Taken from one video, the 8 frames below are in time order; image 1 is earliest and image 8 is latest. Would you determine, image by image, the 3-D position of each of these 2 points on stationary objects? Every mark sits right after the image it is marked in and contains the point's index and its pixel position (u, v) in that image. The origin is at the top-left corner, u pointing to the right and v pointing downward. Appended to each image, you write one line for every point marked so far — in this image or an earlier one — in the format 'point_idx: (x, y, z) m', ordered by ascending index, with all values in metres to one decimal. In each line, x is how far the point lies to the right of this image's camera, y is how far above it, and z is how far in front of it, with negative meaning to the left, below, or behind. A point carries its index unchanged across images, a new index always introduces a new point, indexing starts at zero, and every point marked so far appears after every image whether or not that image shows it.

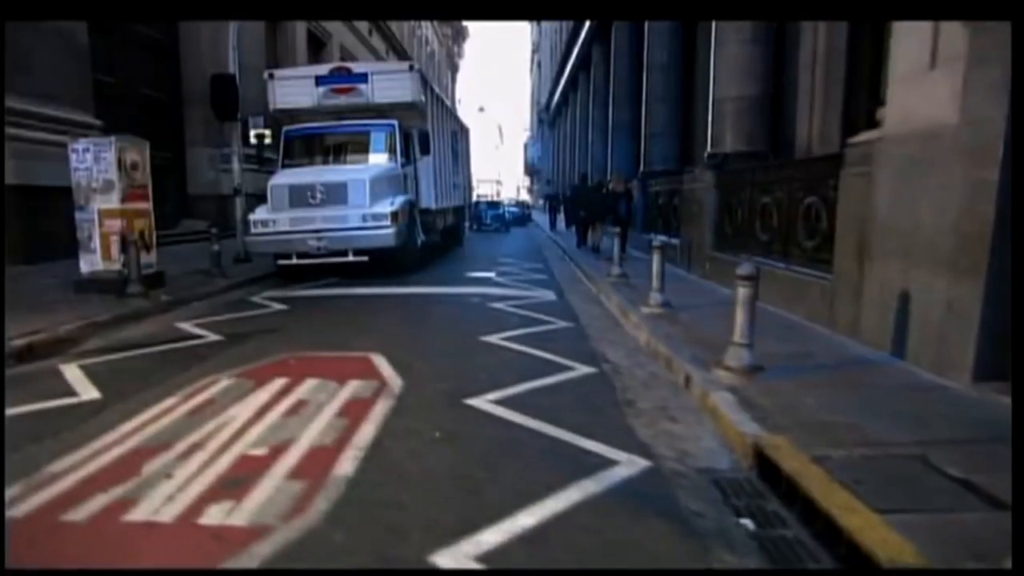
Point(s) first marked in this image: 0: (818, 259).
0: (+4.1, +0.4, +8.1) m
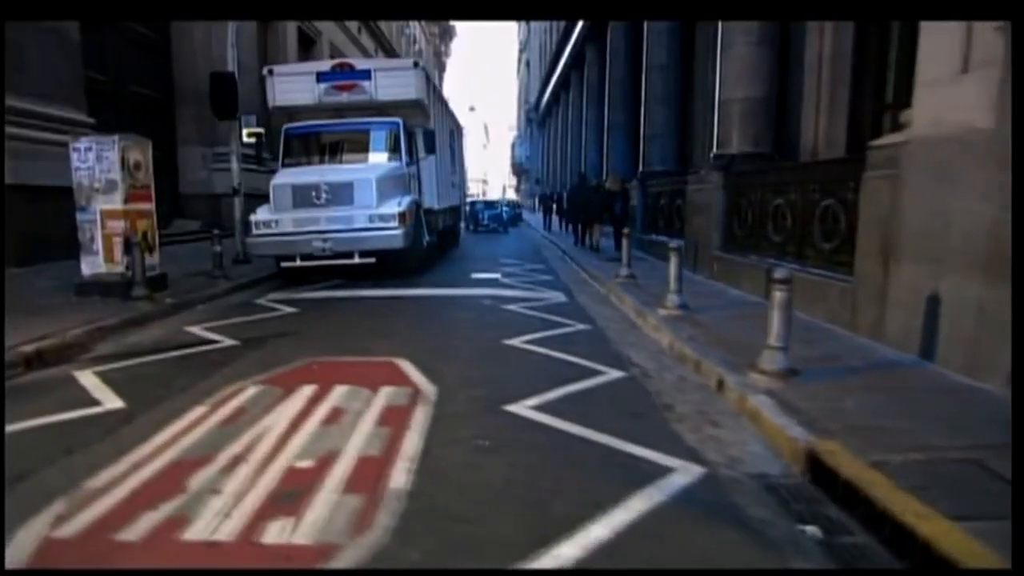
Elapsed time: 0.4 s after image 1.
0: (+4.3, +0.4, +8.1) m
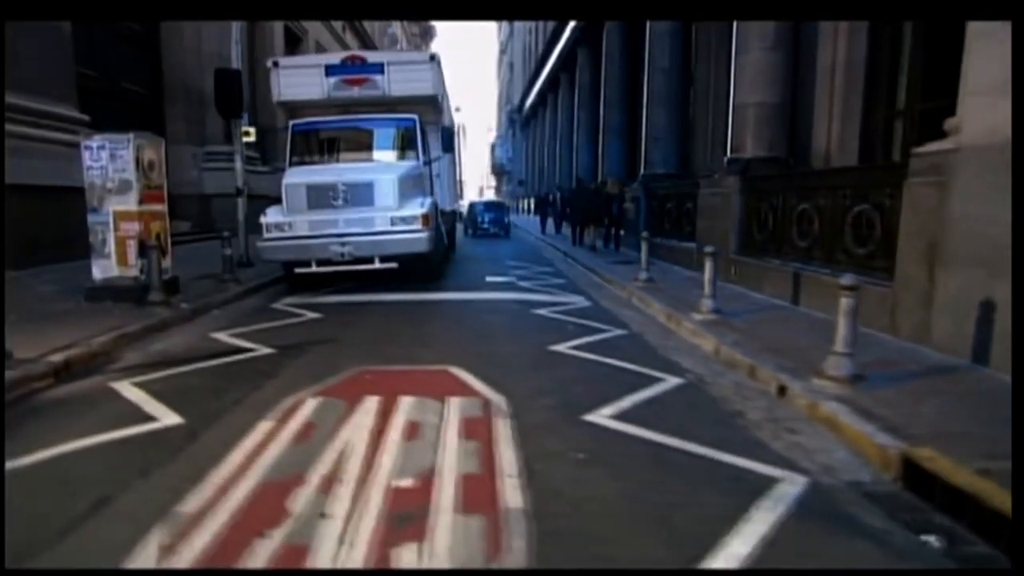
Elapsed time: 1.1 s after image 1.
0: (+4.9, +0.3, +8.2) m
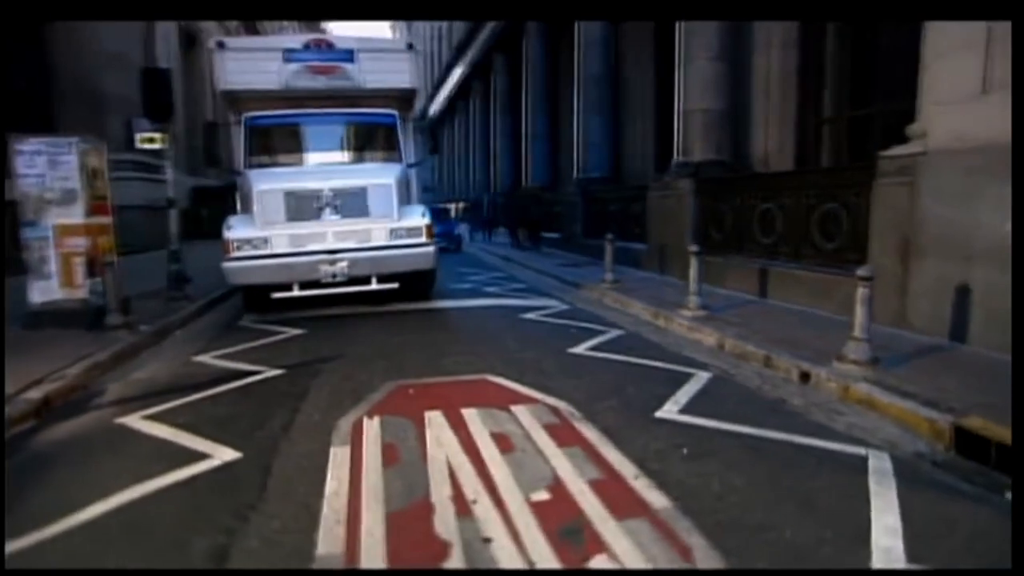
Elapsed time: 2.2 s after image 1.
0: (+4.9, +0.4, +9.0) m
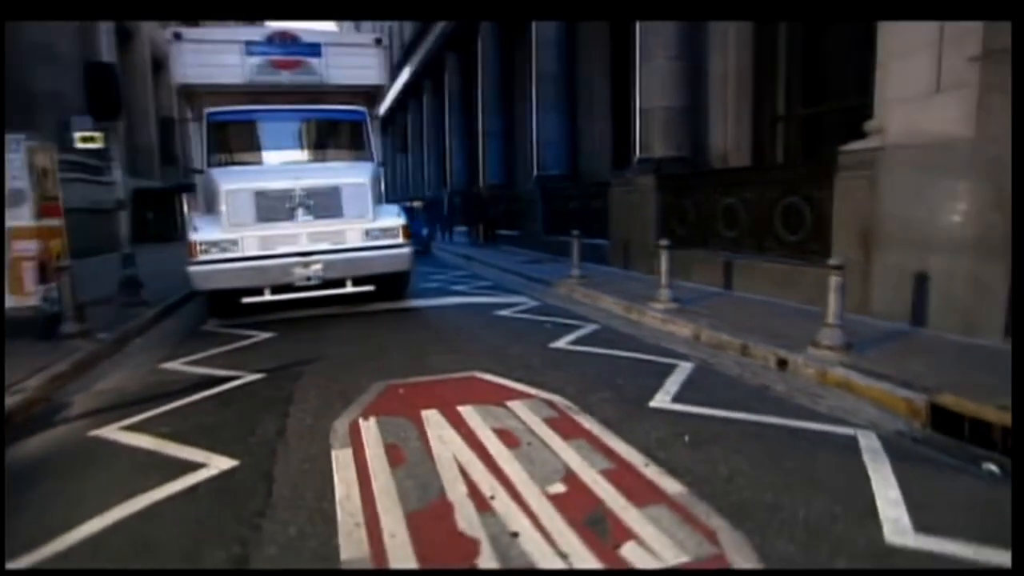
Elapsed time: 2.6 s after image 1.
0: (+4.5, +0.6, +9.3) m
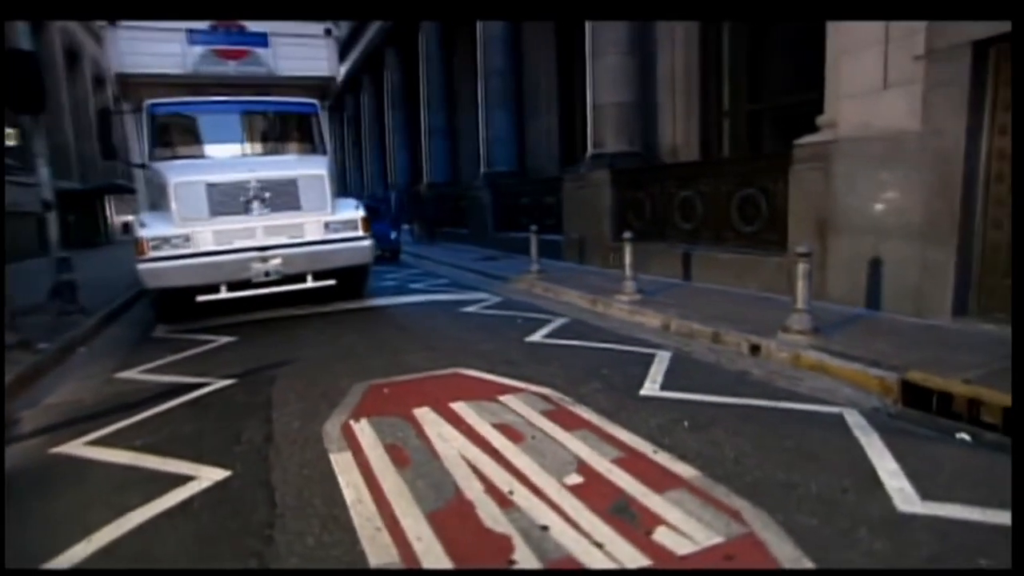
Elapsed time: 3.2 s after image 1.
0: (+4.0, +0.8, +9.7) m
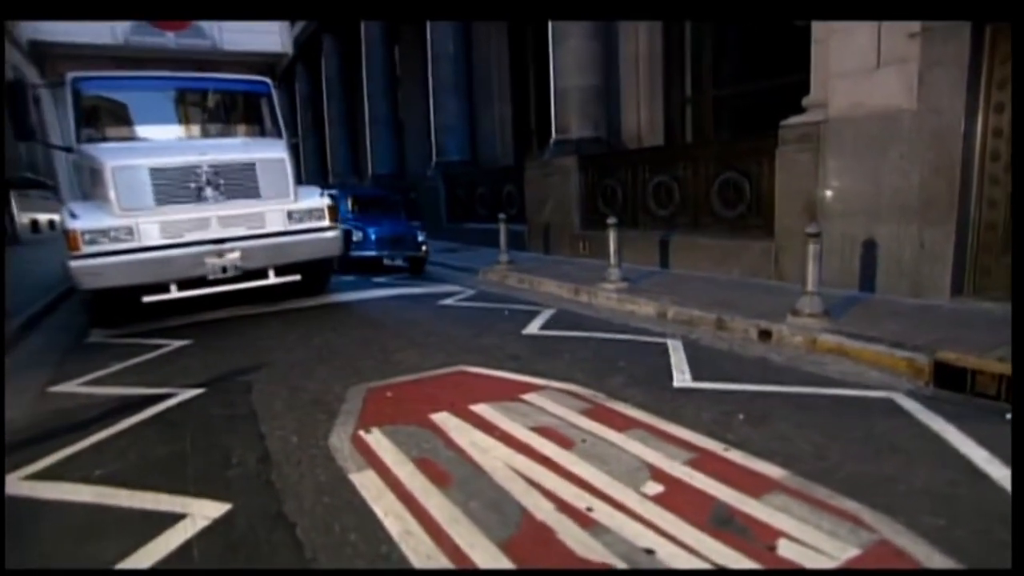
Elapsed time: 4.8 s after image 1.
0: (+3.6, +1.0, +9.5) m
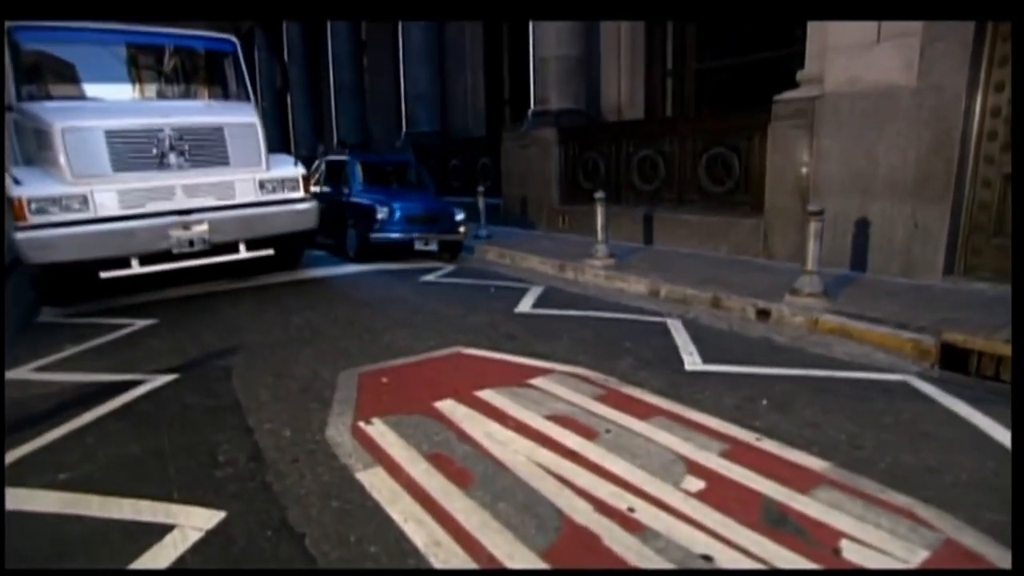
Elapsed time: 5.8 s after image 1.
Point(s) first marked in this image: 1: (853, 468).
0: (+3.4, +1.3, +9.3) m
1: (+1.8, -1.0, +3.2) m
